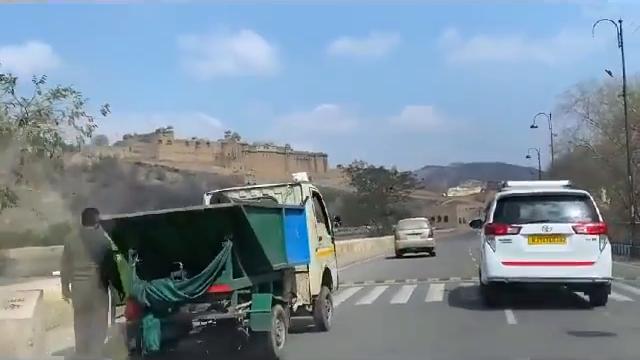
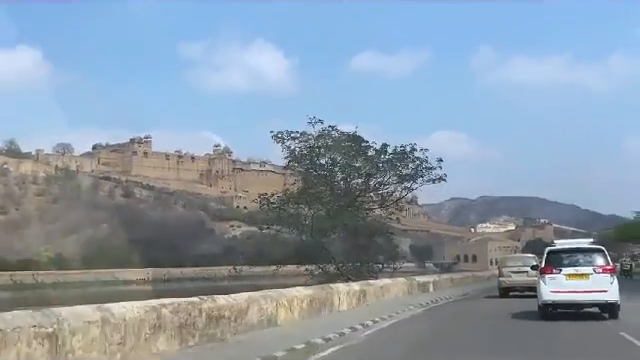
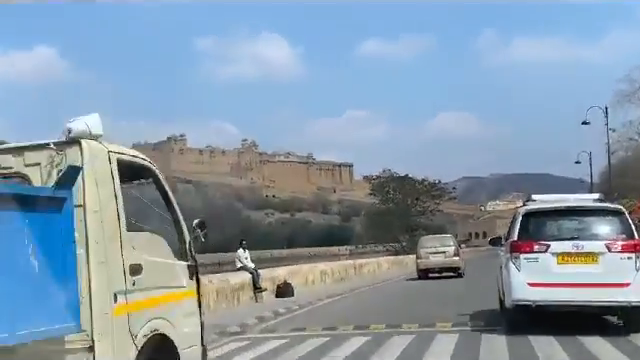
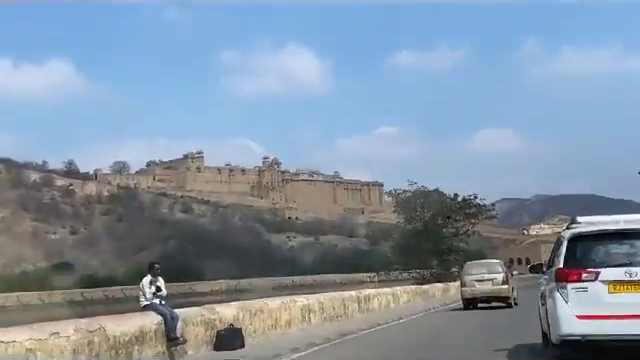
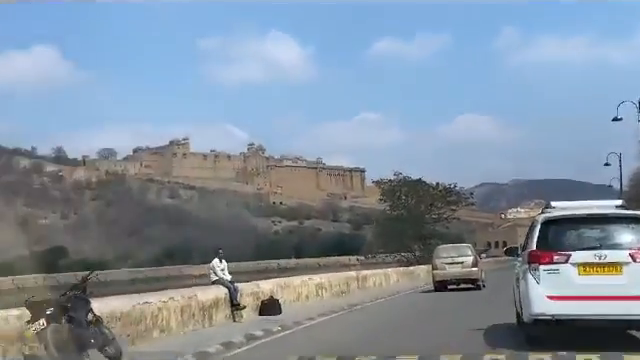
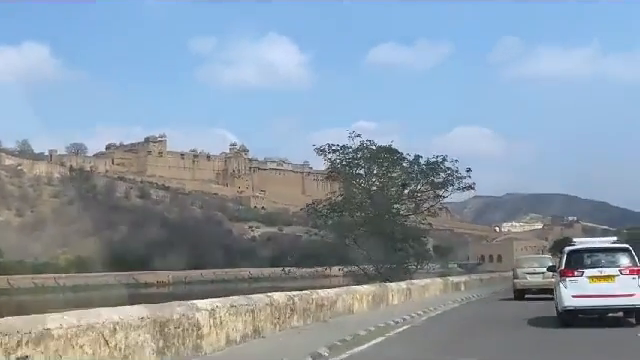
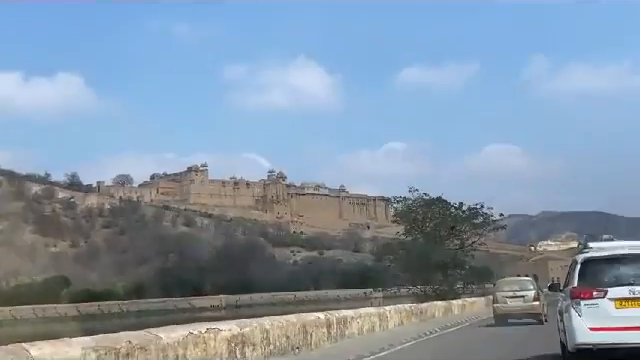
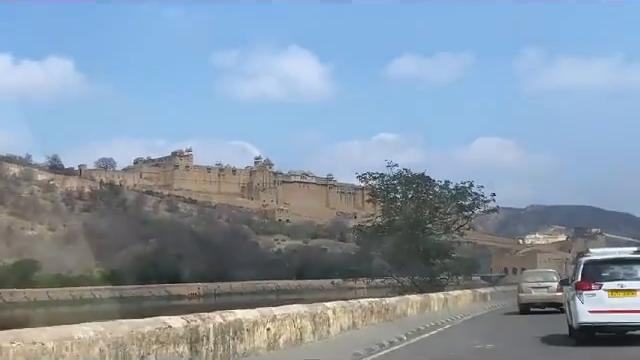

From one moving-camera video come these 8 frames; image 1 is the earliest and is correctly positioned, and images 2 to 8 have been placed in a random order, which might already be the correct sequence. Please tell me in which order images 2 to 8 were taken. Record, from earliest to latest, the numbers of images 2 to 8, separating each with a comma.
3, 5, 4, 7, 8, 6, 2
